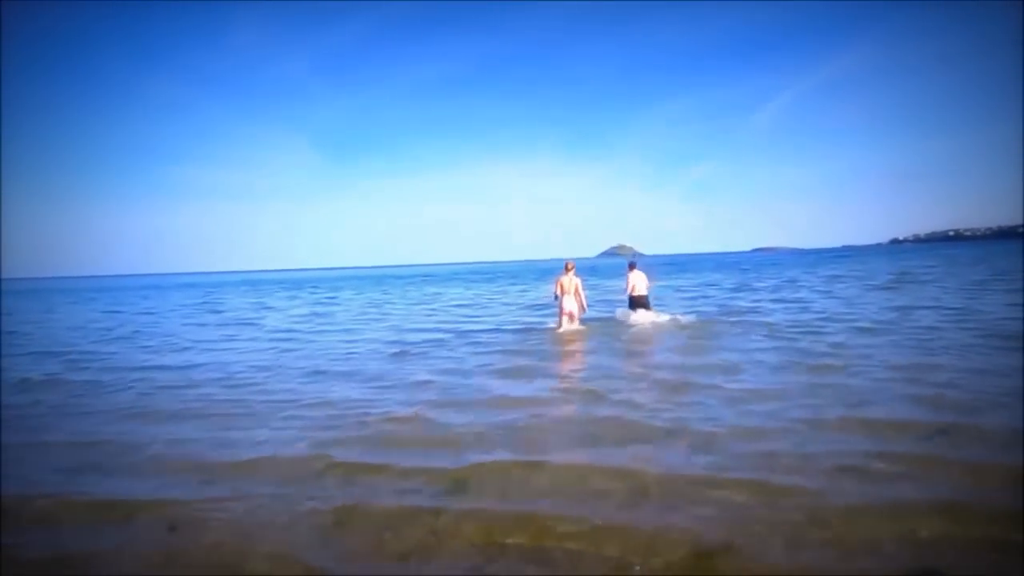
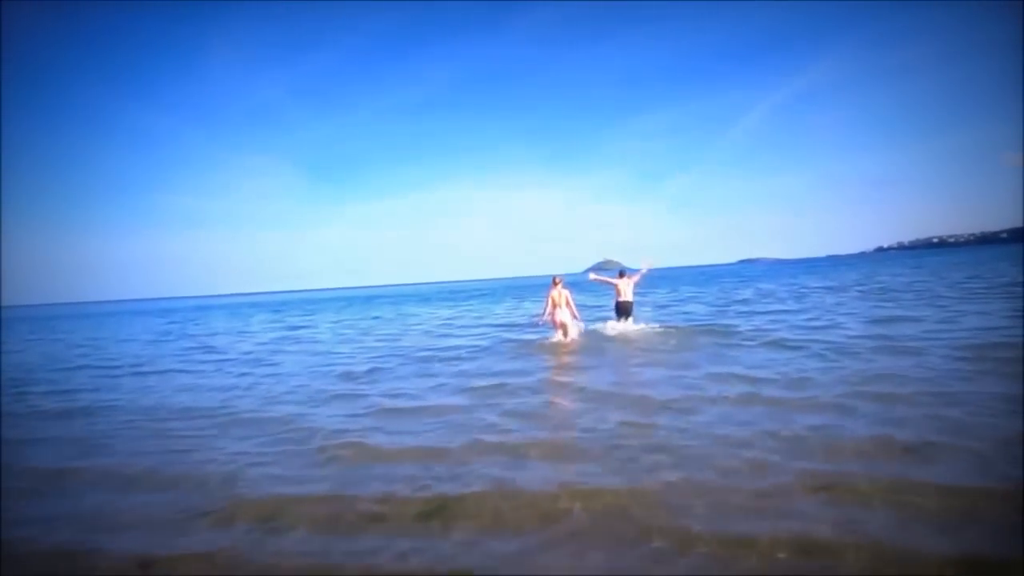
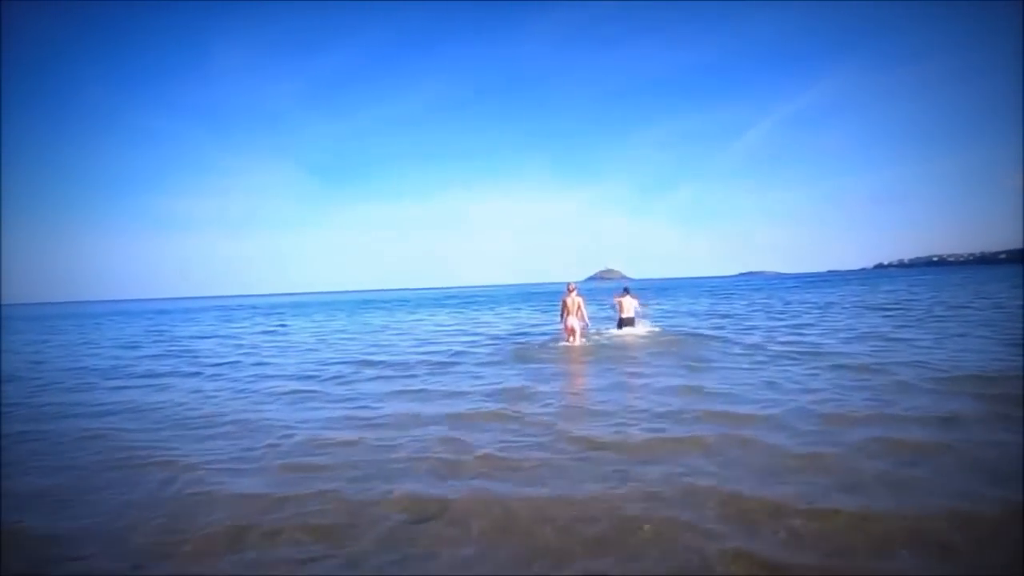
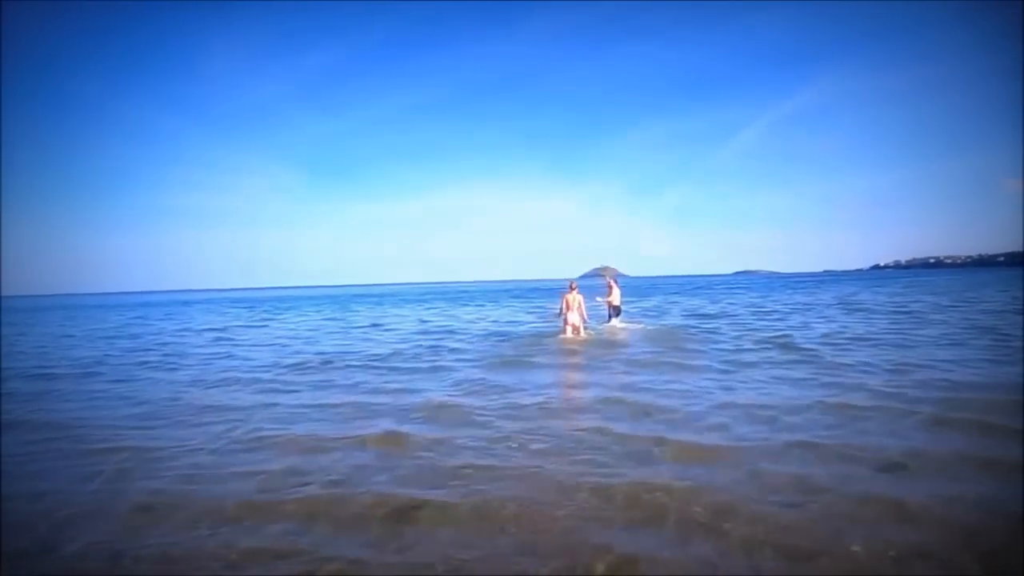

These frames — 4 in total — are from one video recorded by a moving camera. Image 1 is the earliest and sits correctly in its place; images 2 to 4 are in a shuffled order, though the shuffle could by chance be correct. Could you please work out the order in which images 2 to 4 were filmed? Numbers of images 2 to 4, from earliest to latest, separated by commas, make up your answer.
2, 3, 4
